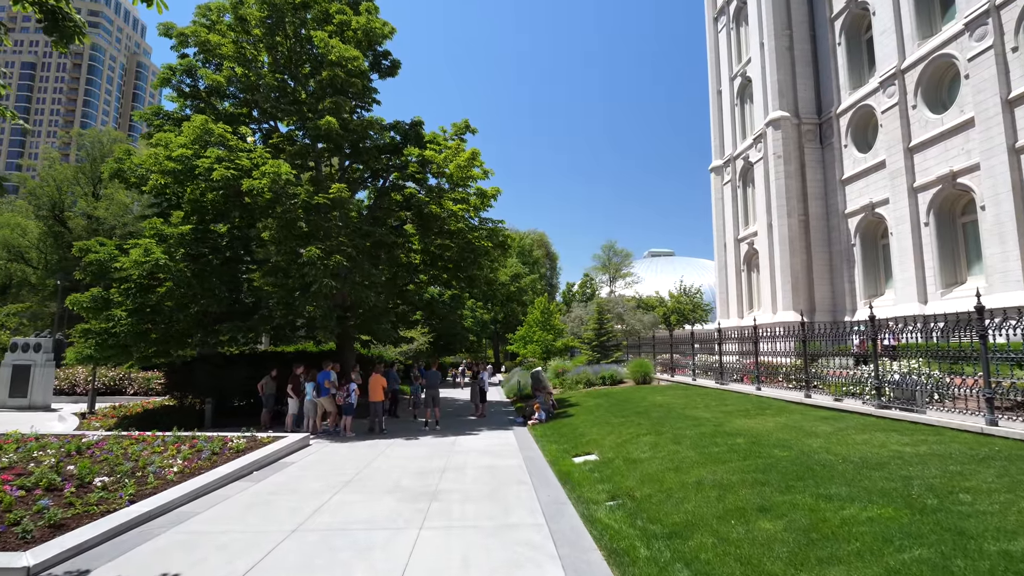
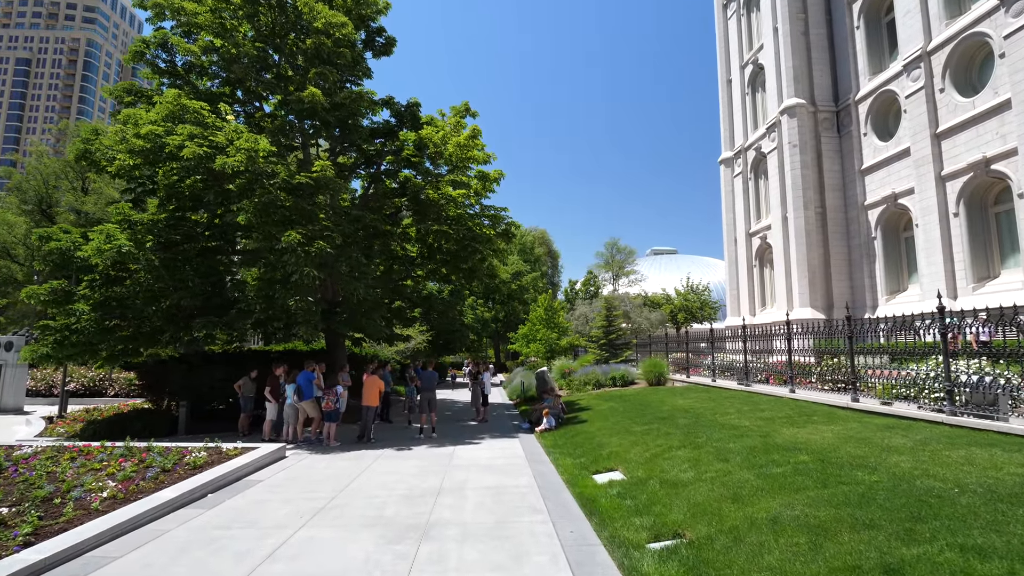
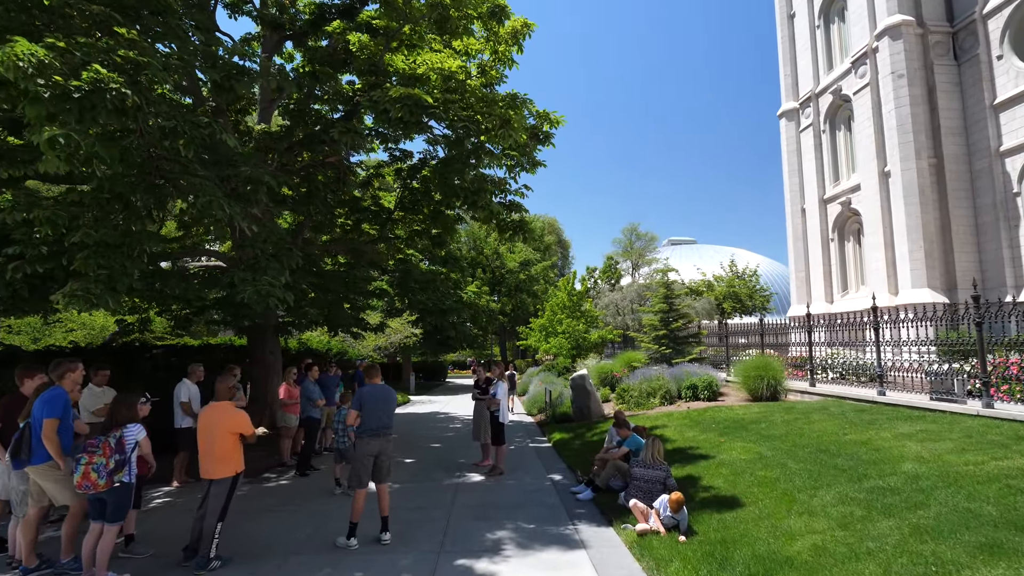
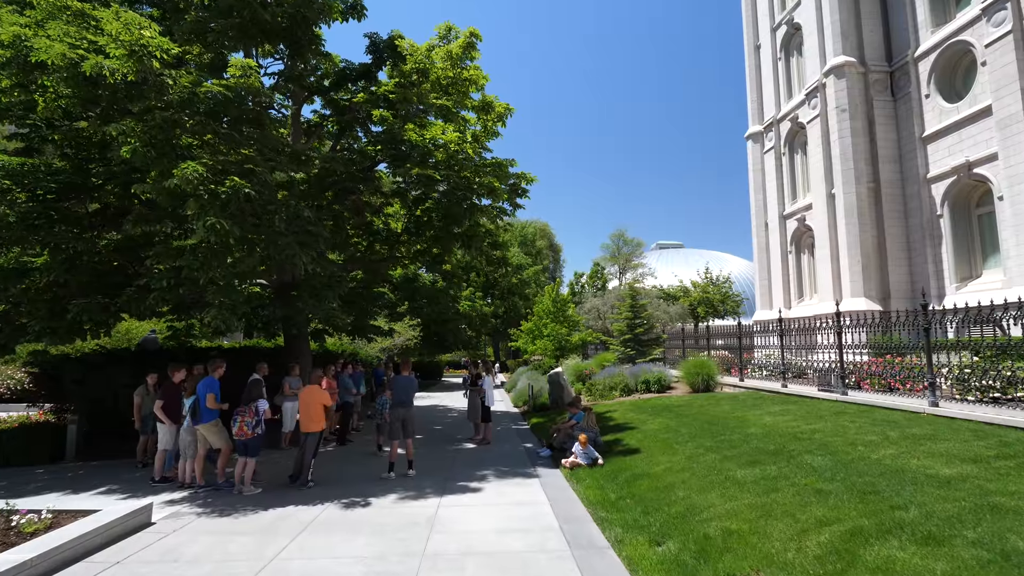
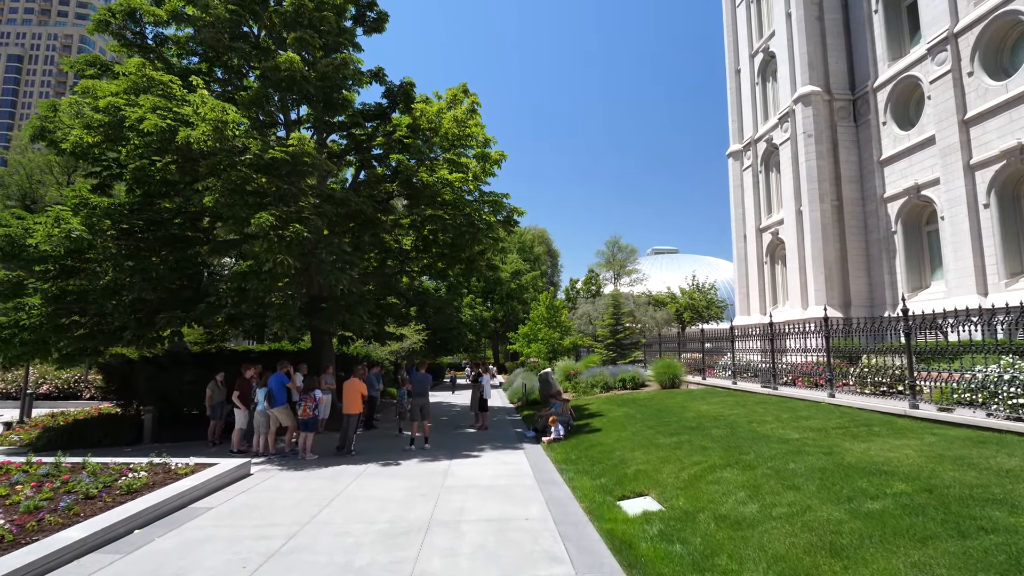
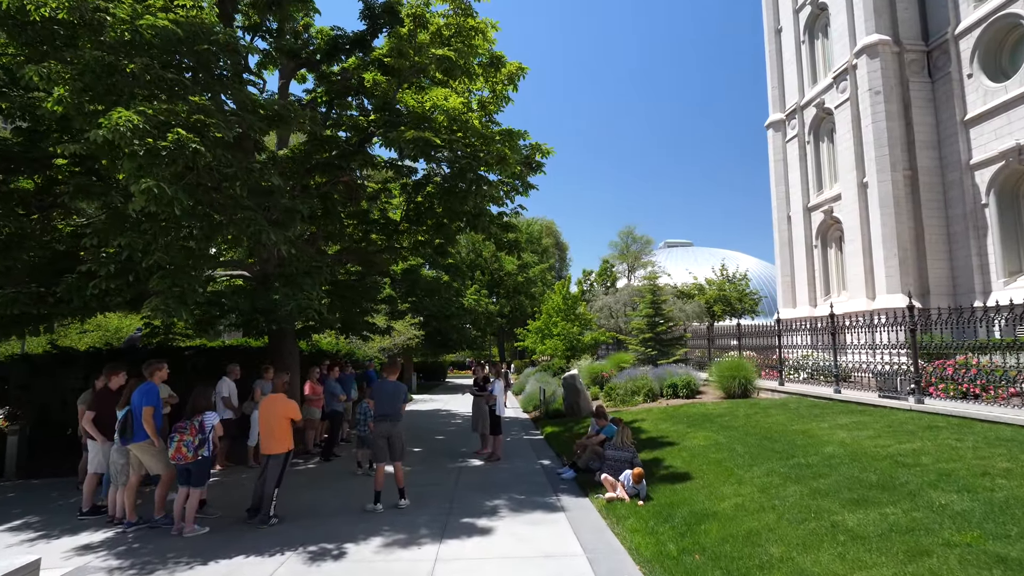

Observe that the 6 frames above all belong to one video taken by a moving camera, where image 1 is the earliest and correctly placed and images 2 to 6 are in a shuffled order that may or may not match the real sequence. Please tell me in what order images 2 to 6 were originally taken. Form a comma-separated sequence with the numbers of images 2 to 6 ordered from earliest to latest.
2, 5, 4, 6, 3
